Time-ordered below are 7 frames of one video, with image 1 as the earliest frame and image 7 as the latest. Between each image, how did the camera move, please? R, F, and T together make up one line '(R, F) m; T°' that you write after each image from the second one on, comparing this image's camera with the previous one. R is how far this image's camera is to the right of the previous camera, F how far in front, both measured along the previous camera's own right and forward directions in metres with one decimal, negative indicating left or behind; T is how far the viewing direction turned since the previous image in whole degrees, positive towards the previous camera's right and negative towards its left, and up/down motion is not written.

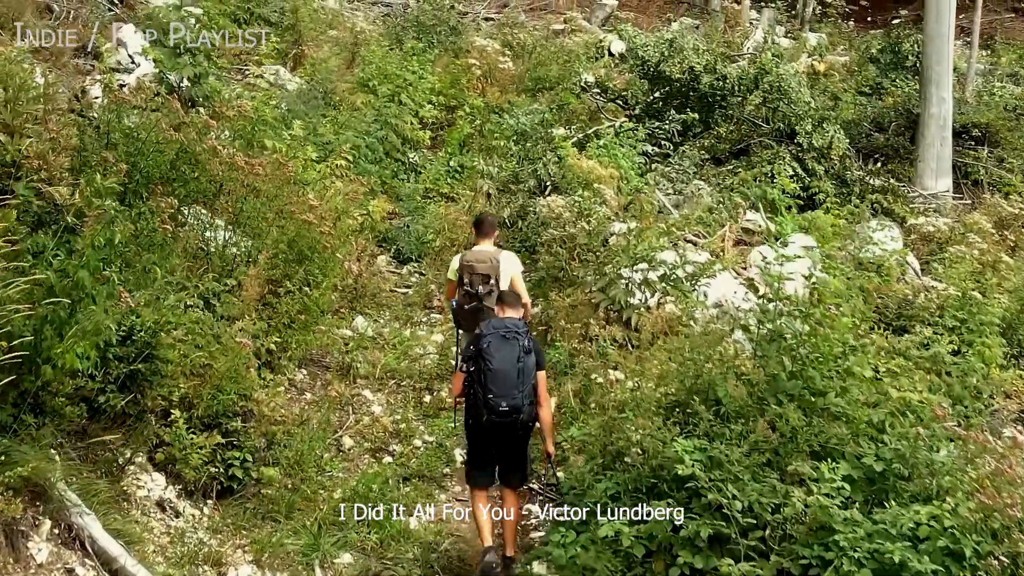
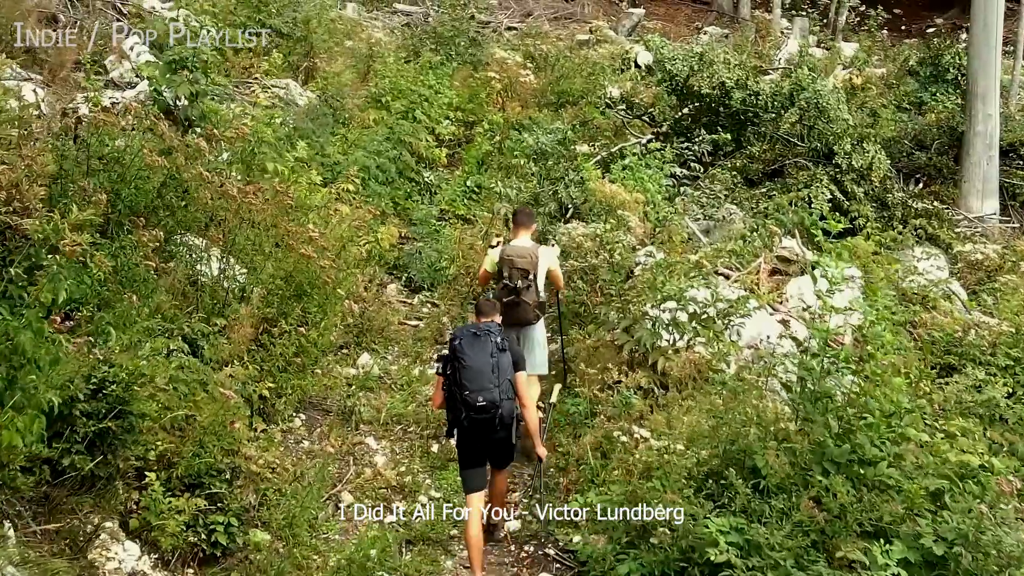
(0.0, +0.5) m; -2°
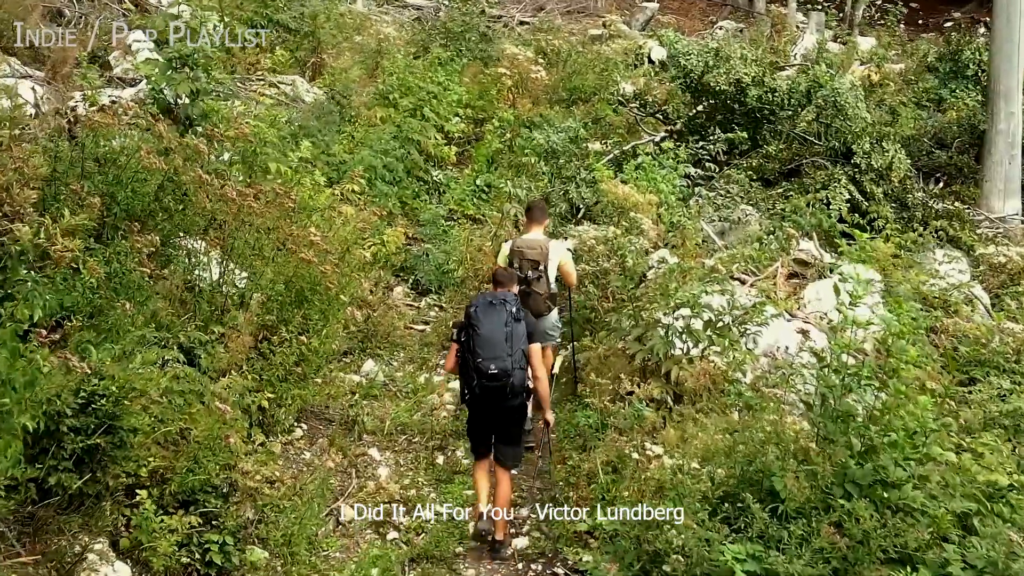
(0.0, +0.2) m; -1°
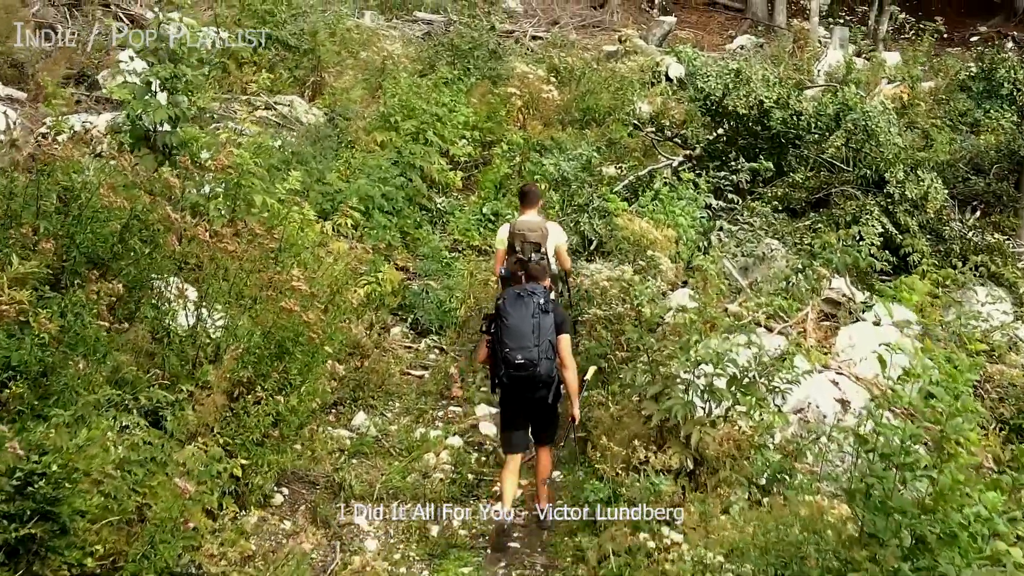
(+0.1, +0.5) m; -1°
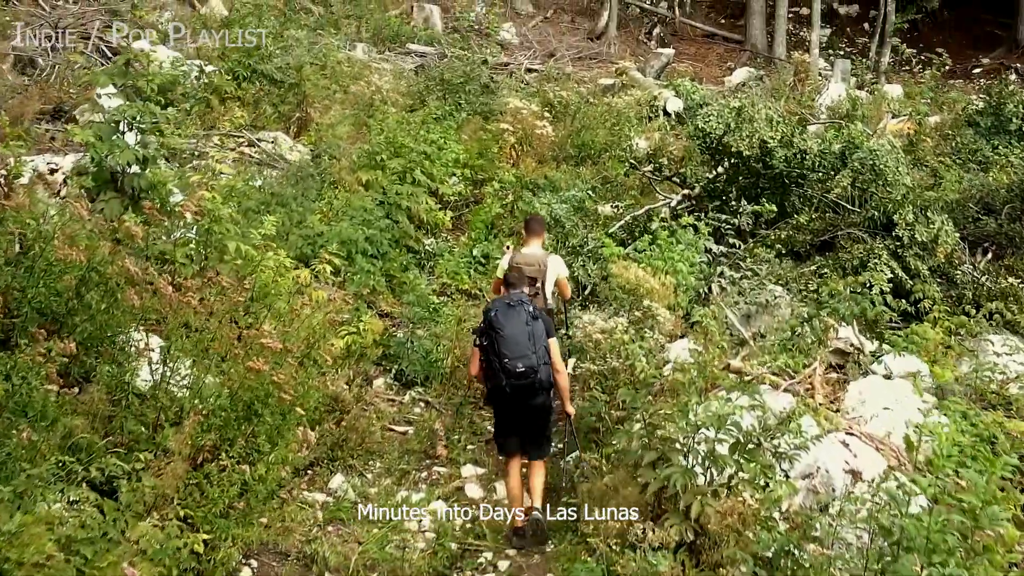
(+0.1, +0.3) m; 0°
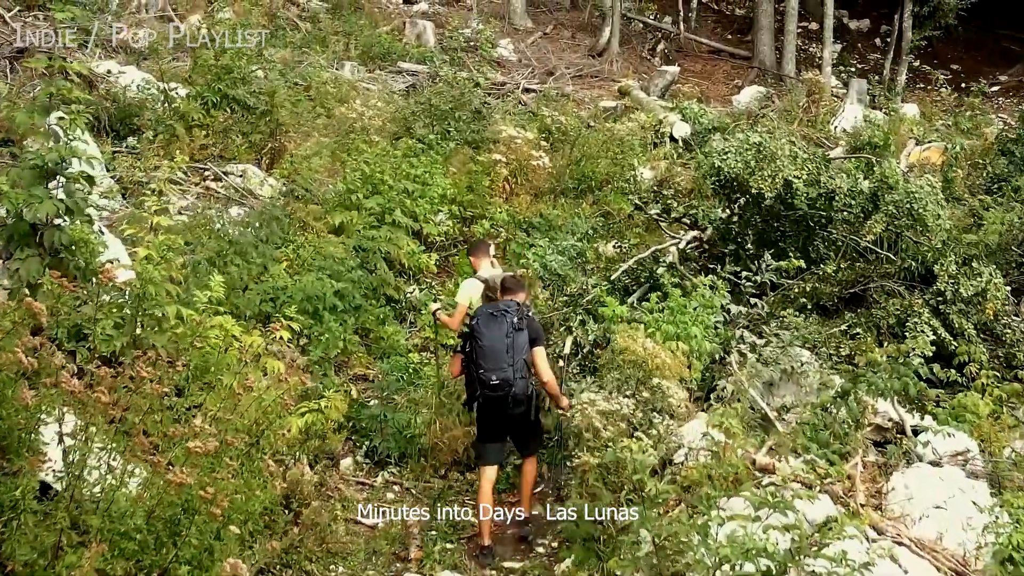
(+0.1, +0.8) m; 0°
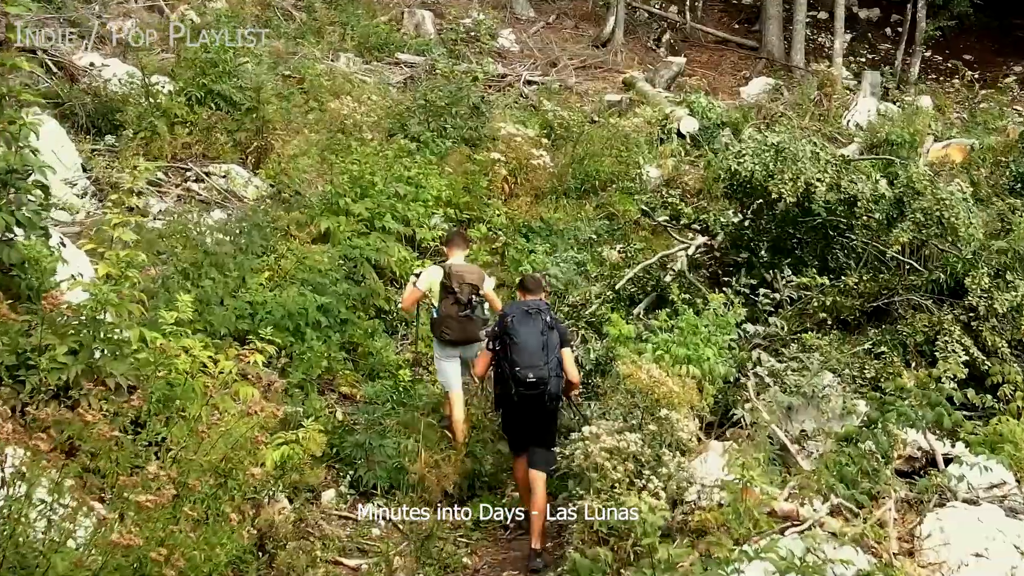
(0.0, +0.4) m; 0°
